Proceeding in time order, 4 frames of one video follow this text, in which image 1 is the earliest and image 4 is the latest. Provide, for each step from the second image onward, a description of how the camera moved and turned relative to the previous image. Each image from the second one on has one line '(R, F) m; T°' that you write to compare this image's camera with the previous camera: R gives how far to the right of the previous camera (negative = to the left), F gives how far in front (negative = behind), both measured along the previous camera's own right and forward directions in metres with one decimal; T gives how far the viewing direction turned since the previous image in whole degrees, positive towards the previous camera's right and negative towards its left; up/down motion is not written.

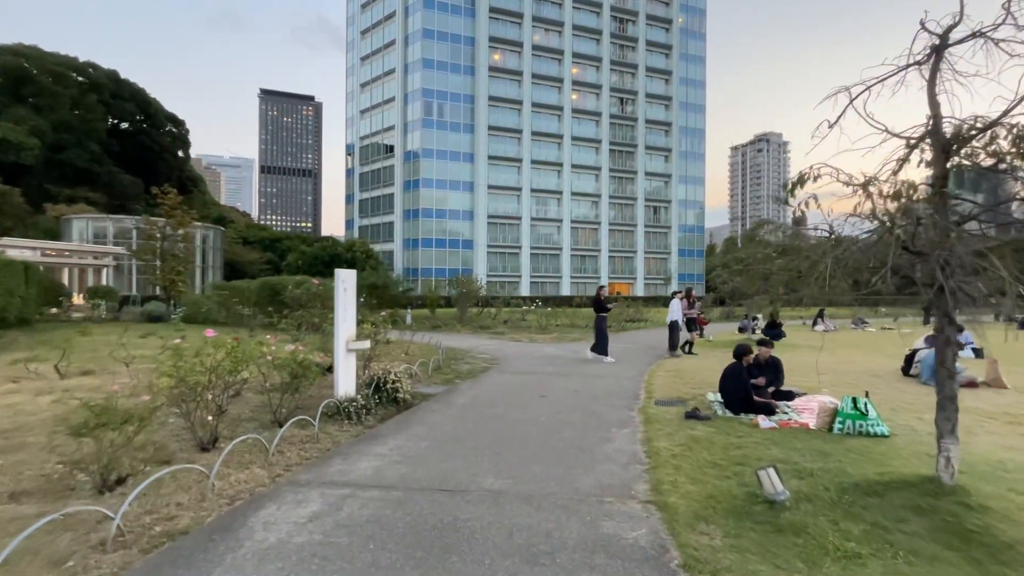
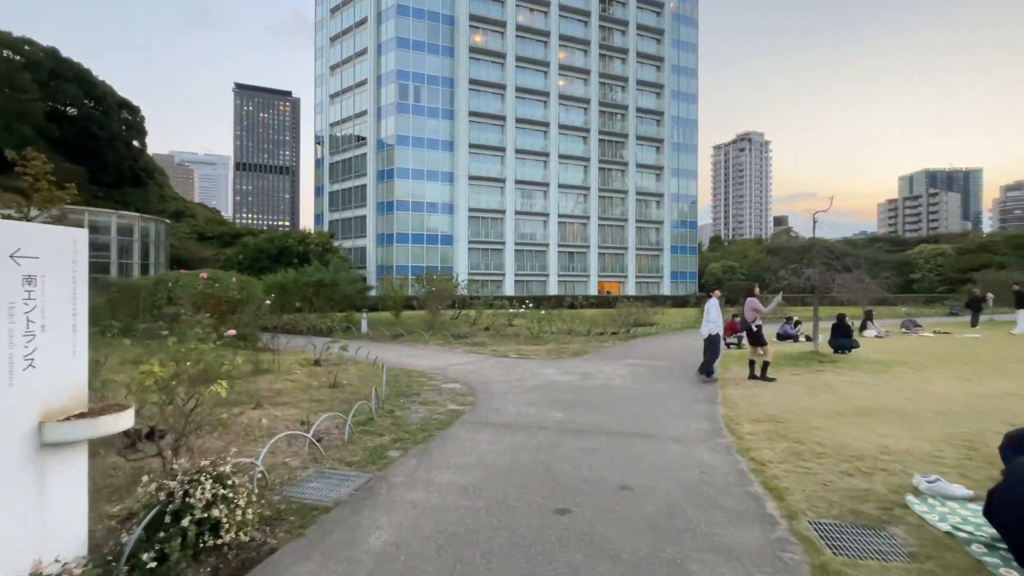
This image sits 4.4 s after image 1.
(0.0, +5.0) m; +2°
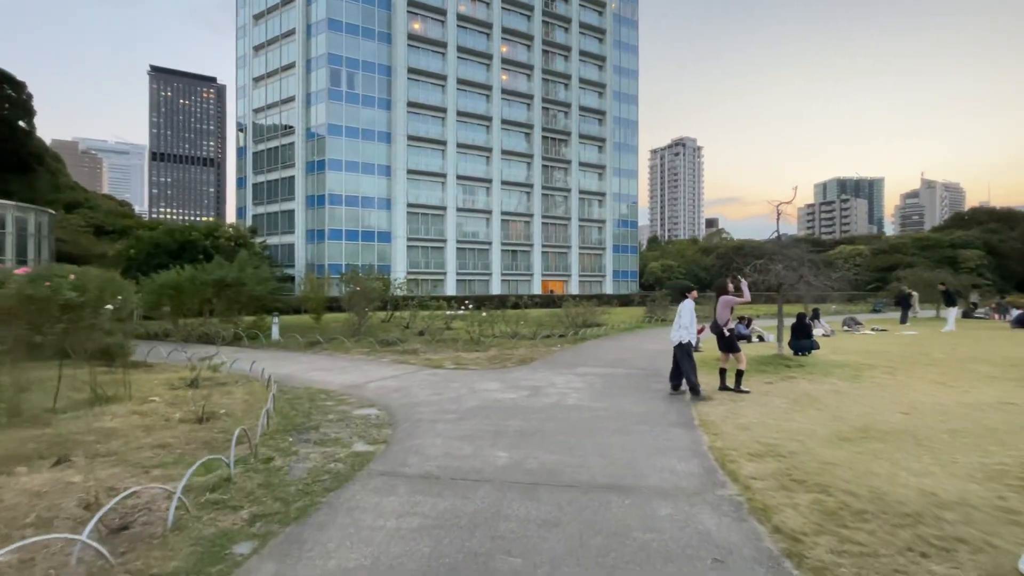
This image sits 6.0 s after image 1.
(+0.2, +2.0) m; +7°
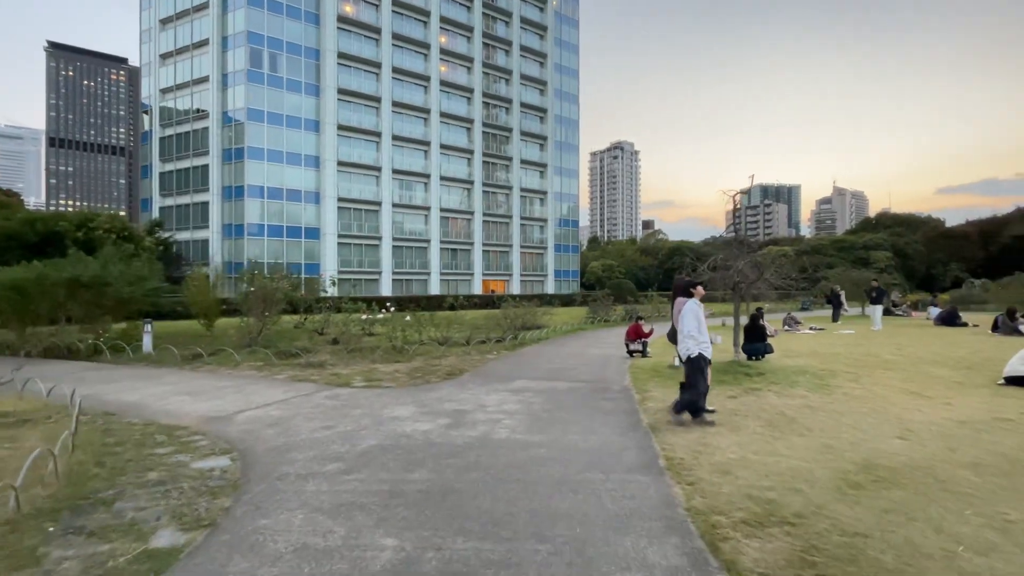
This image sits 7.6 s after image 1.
(+0.4, +2.0) m; +7°
